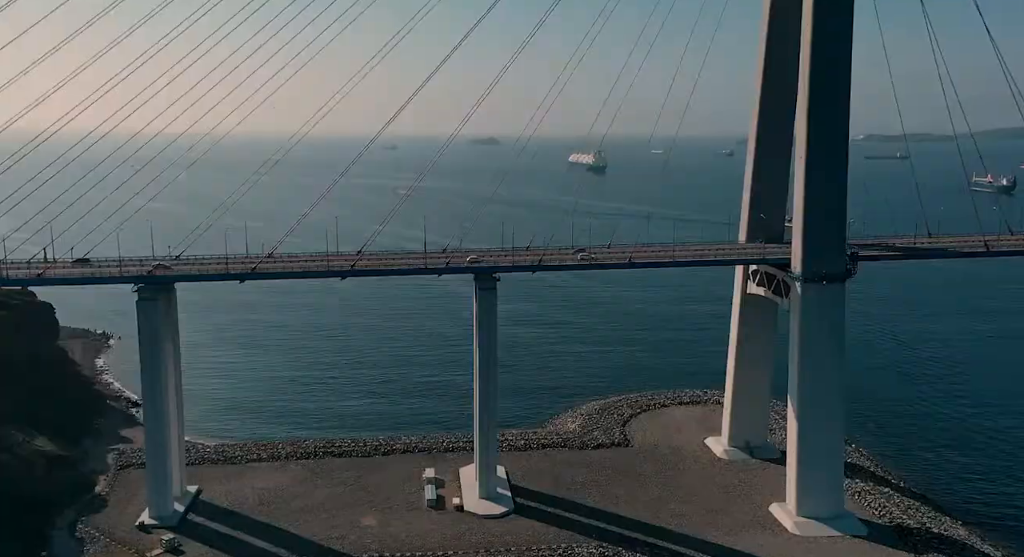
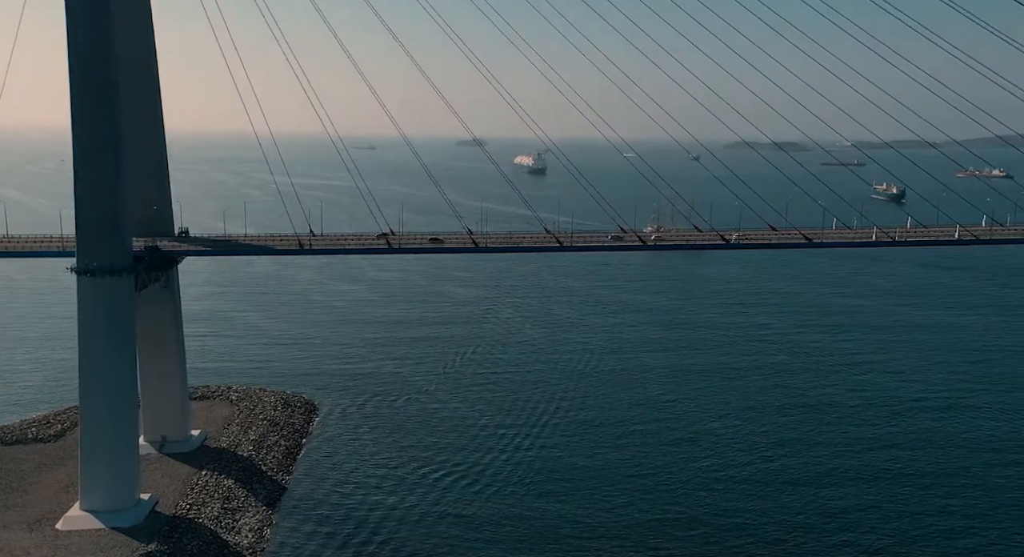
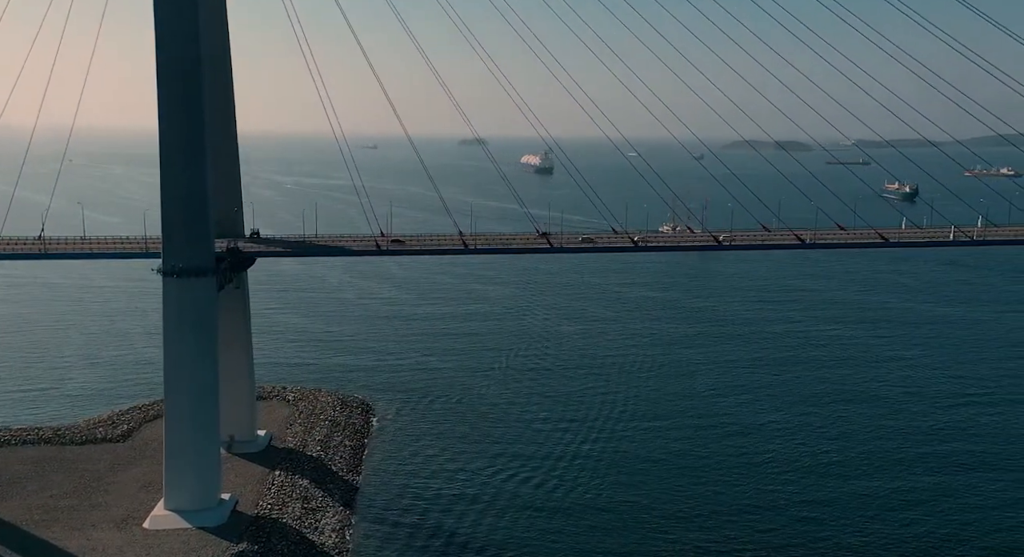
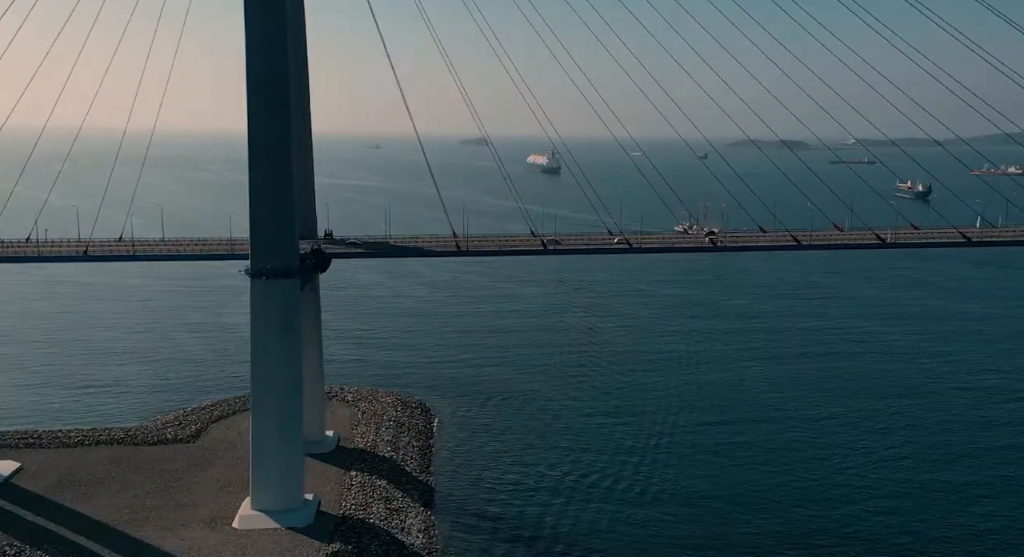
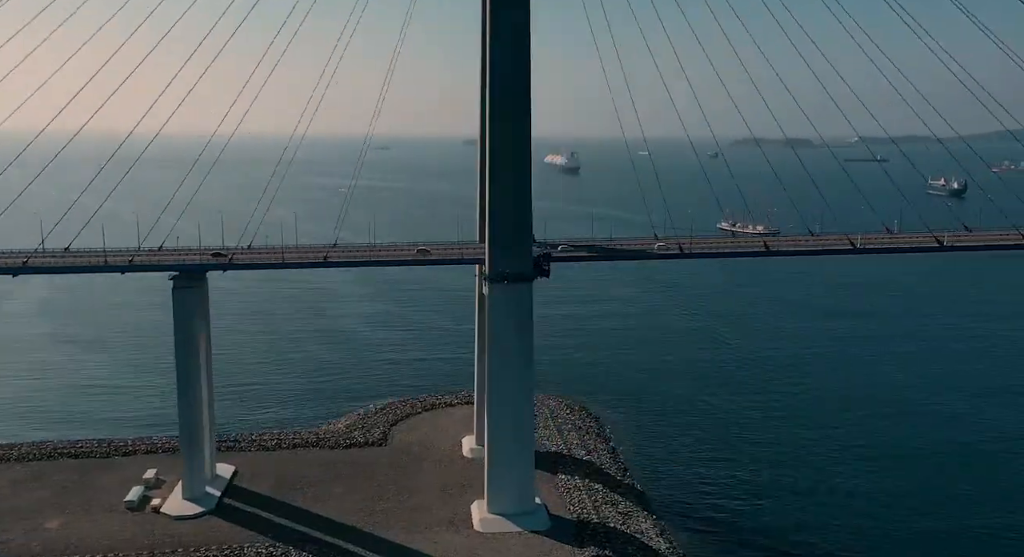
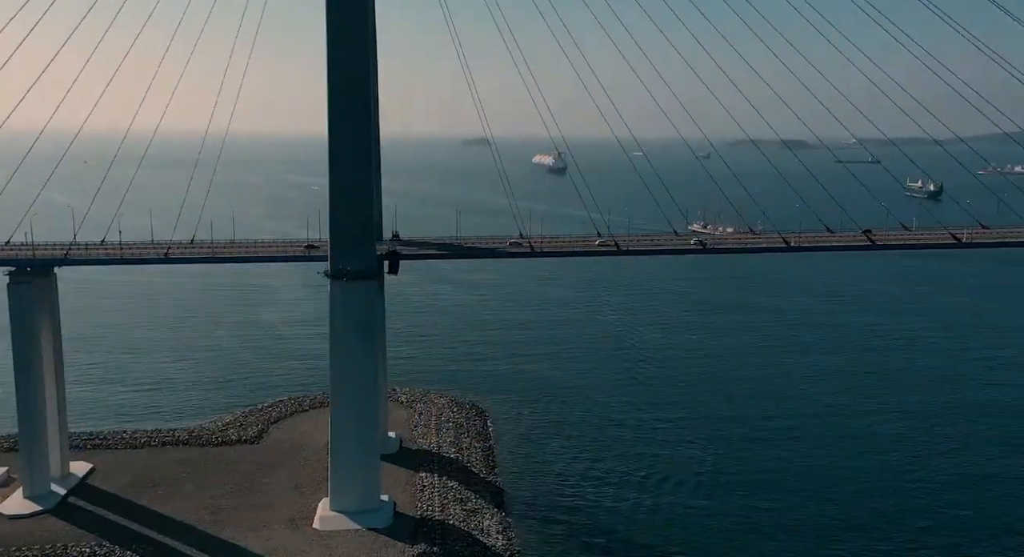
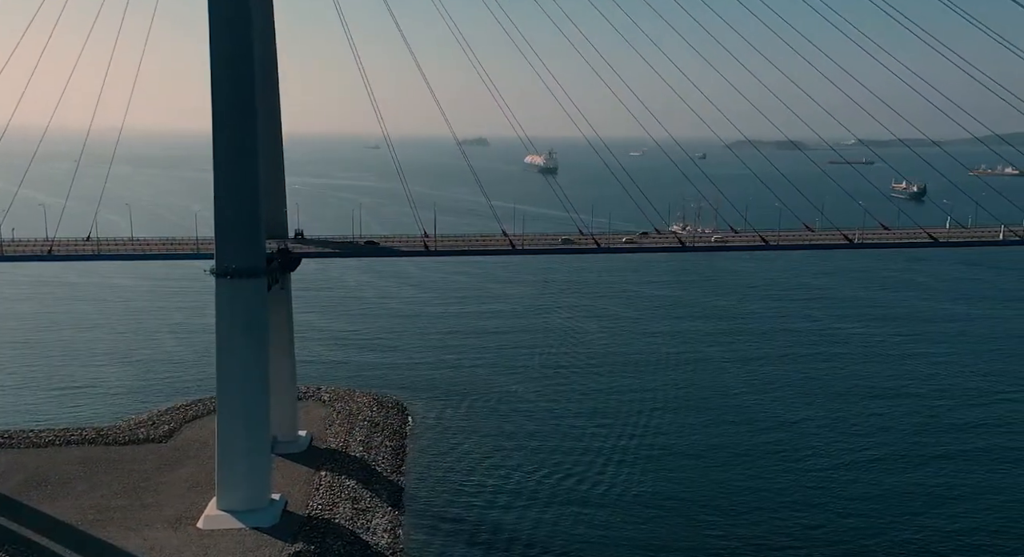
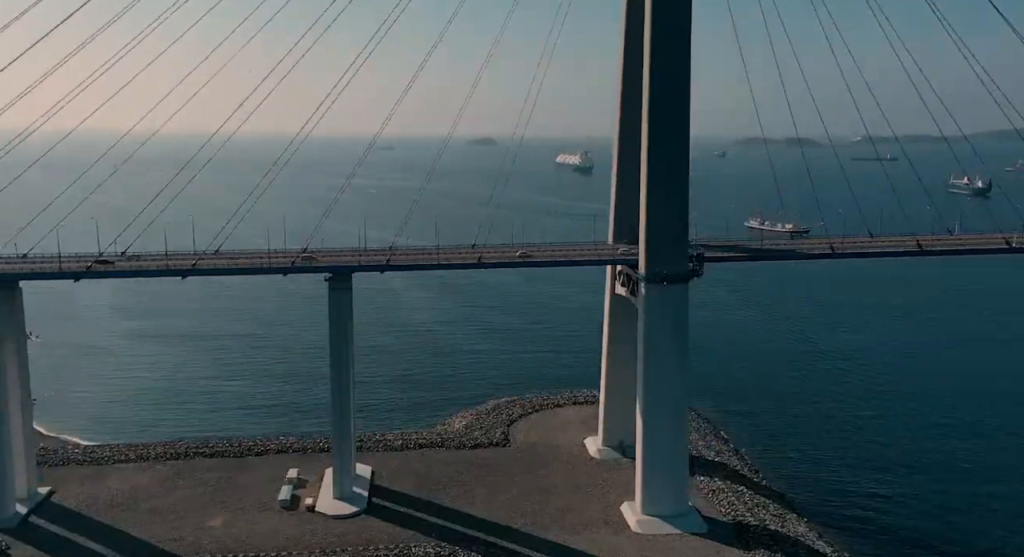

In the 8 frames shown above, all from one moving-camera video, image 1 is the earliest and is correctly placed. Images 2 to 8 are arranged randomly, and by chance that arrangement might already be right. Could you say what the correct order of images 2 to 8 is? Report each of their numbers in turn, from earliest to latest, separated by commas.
8, 5, 6, 4, 7, 3, 2
